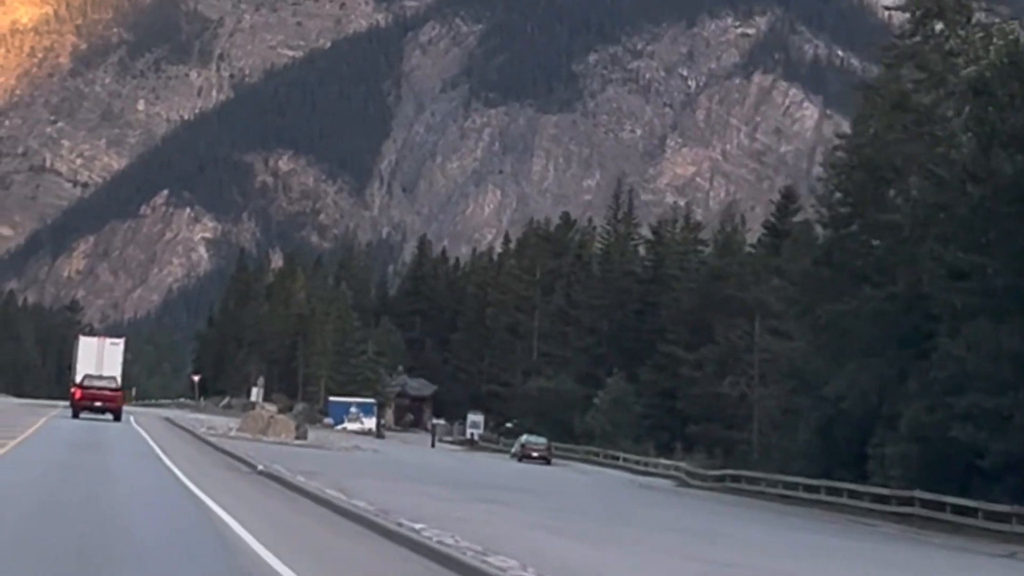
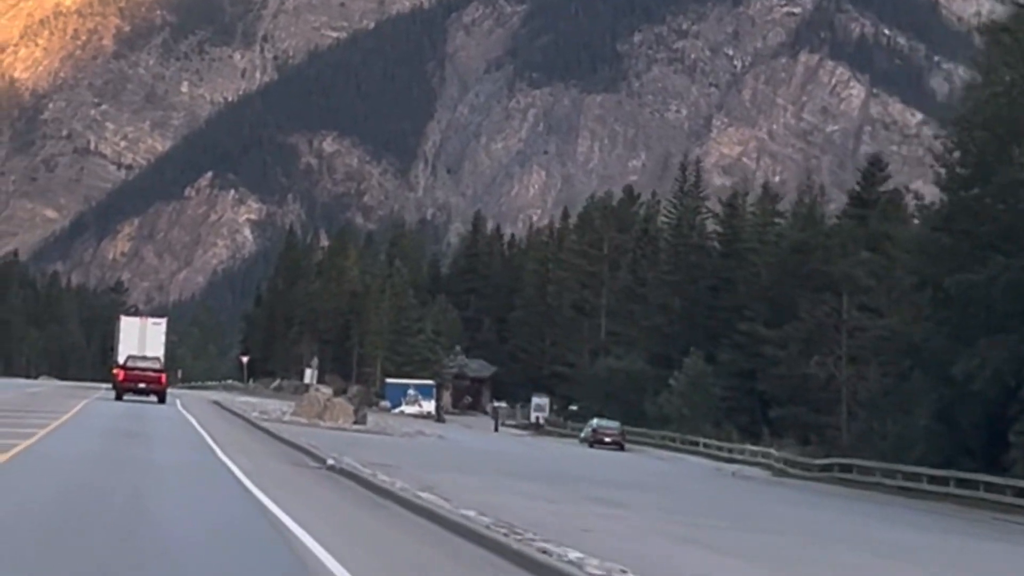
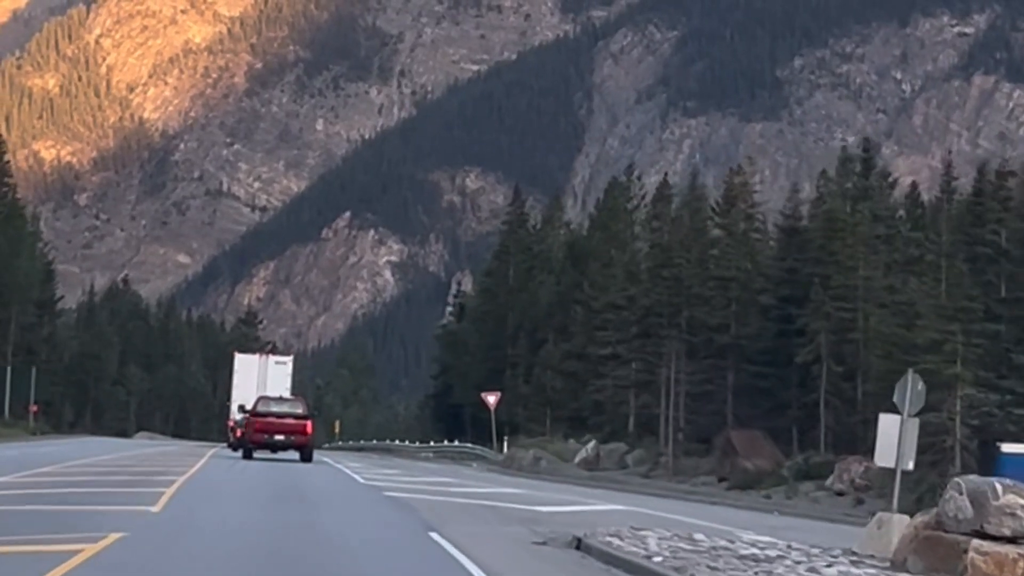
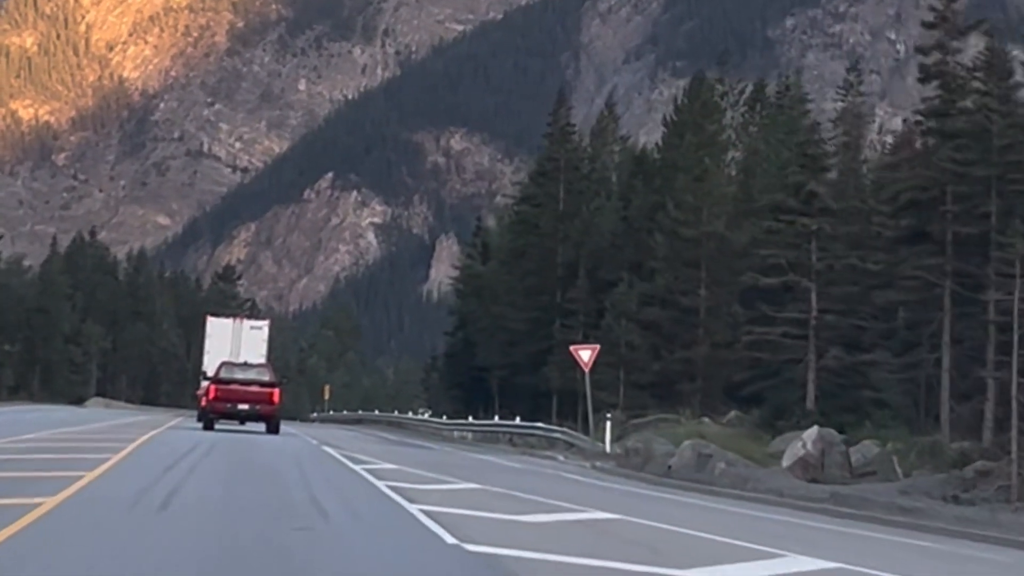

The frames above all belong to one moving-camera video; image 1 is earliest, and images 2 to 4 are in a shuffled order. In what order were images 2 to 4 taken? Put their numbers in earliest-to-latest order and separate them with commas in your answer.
2, 3, 4
